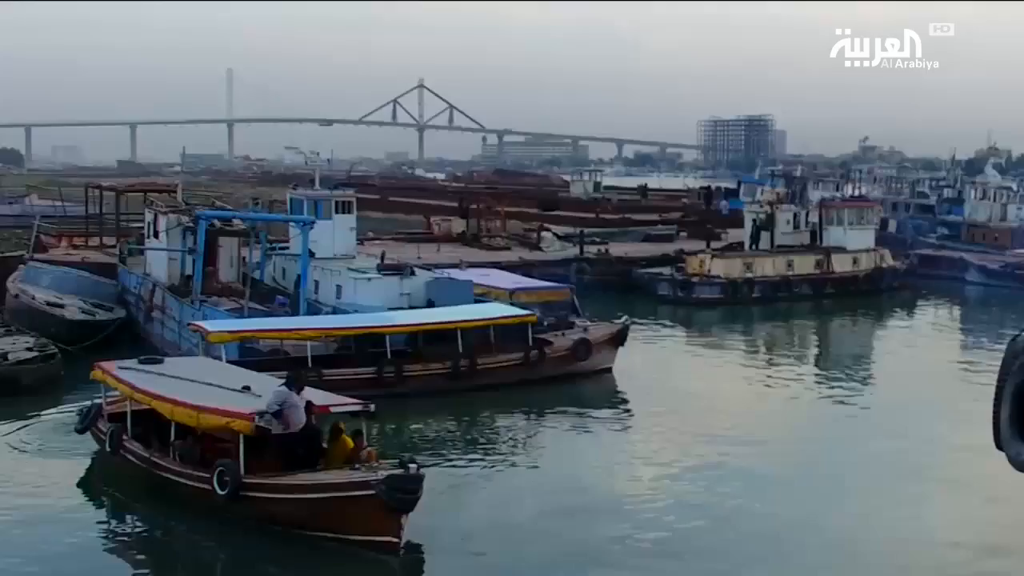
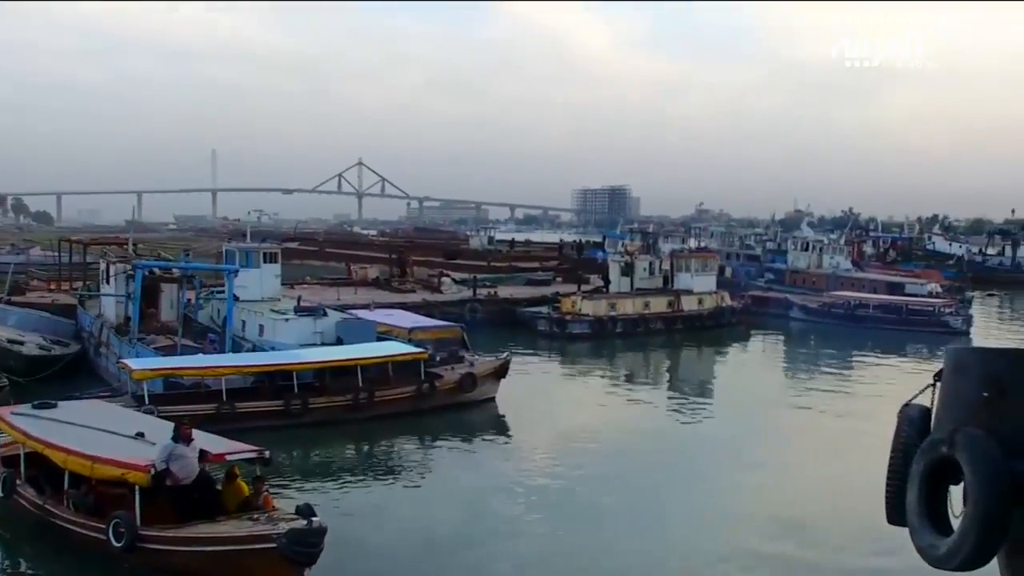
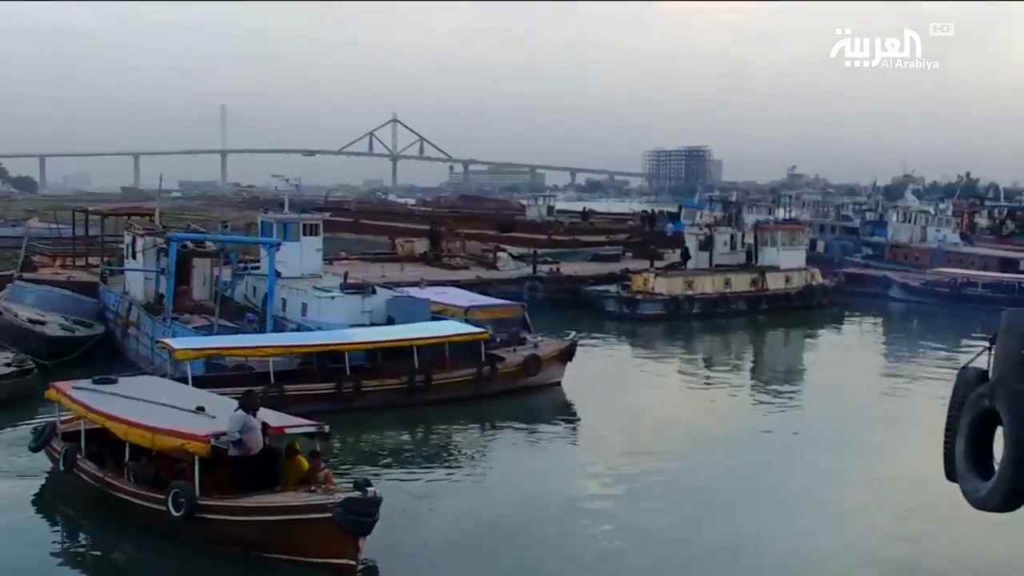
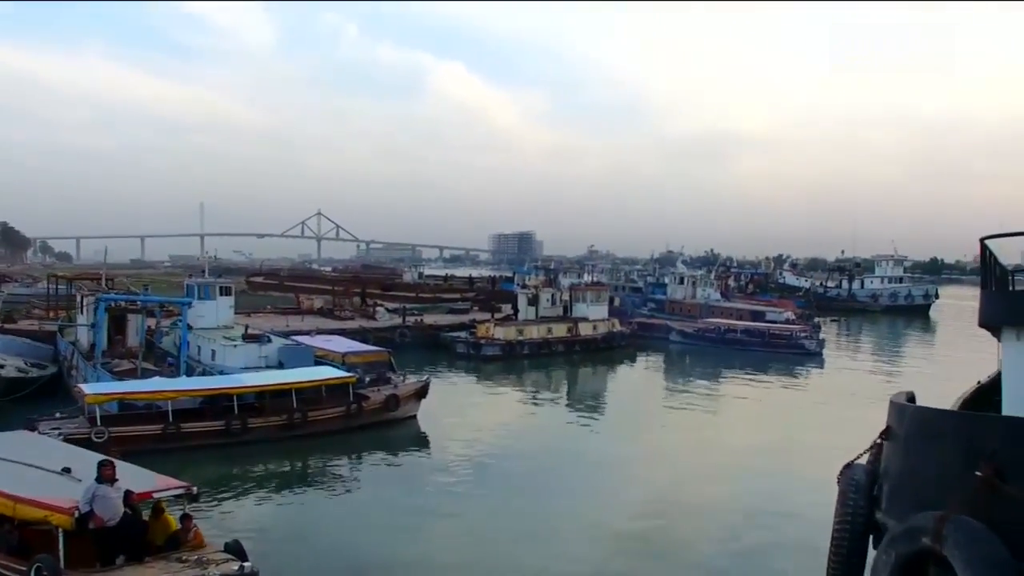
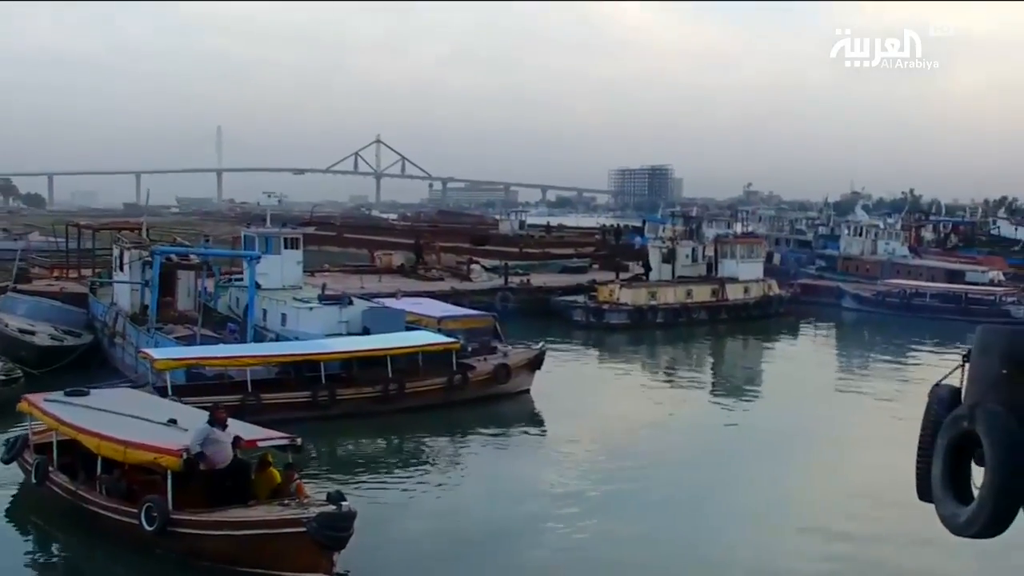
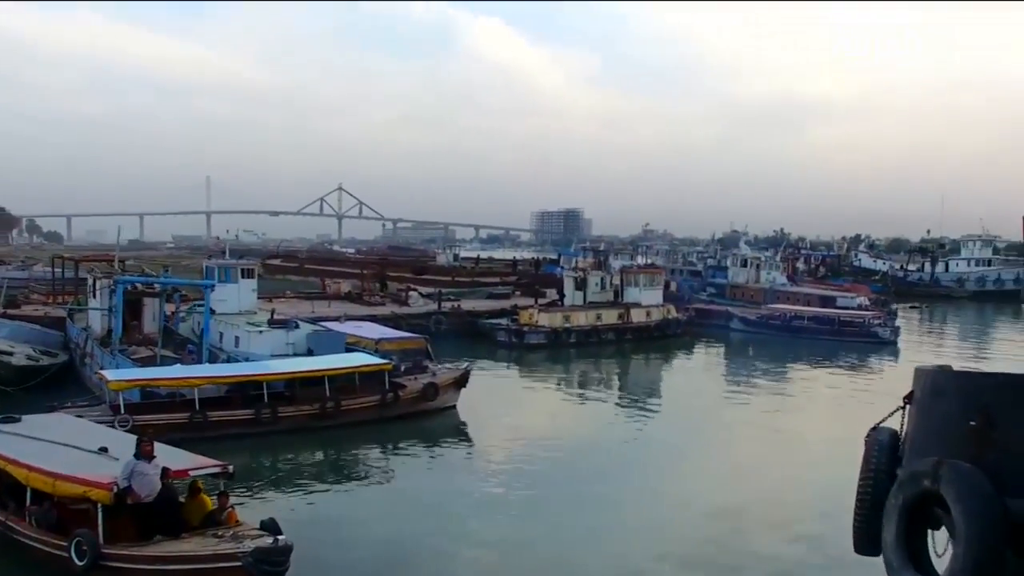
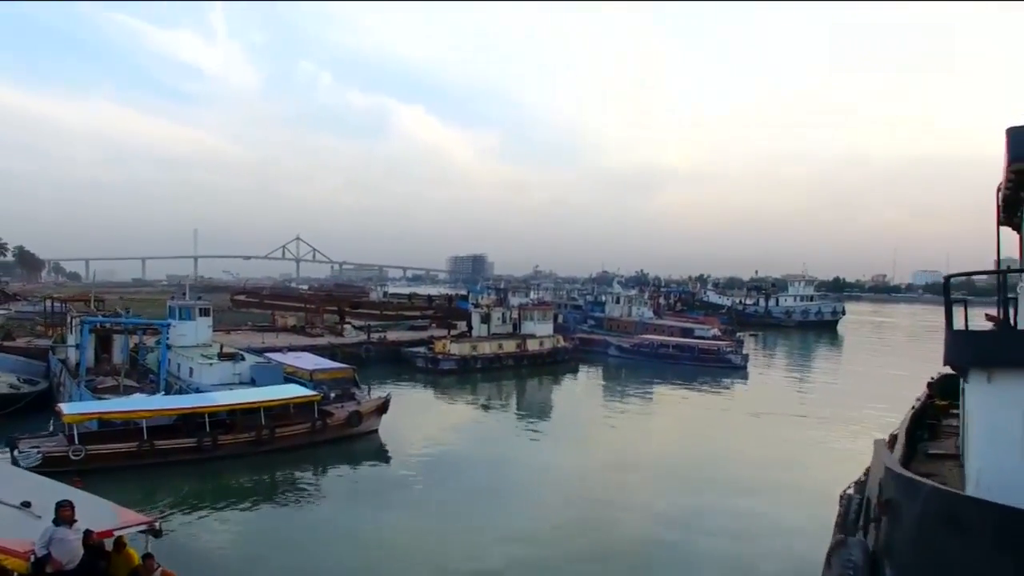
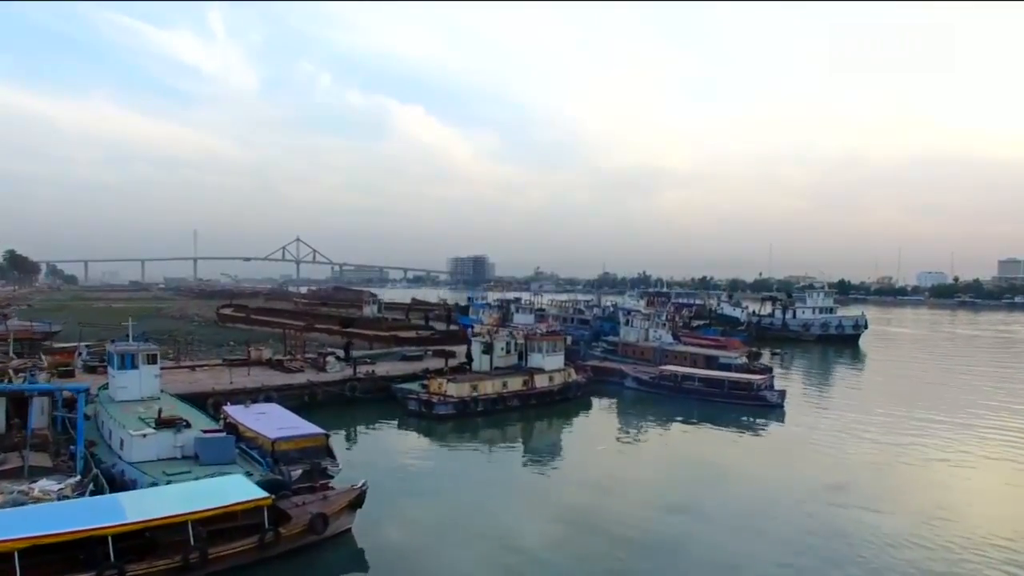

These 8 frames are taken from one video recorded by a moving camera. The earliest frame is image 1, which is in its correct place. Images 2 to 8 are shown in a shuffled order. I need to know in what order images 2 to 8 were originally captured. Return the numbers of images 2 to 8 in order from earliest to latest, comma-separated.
3, 5, 2, 6, 4, 7, 8
